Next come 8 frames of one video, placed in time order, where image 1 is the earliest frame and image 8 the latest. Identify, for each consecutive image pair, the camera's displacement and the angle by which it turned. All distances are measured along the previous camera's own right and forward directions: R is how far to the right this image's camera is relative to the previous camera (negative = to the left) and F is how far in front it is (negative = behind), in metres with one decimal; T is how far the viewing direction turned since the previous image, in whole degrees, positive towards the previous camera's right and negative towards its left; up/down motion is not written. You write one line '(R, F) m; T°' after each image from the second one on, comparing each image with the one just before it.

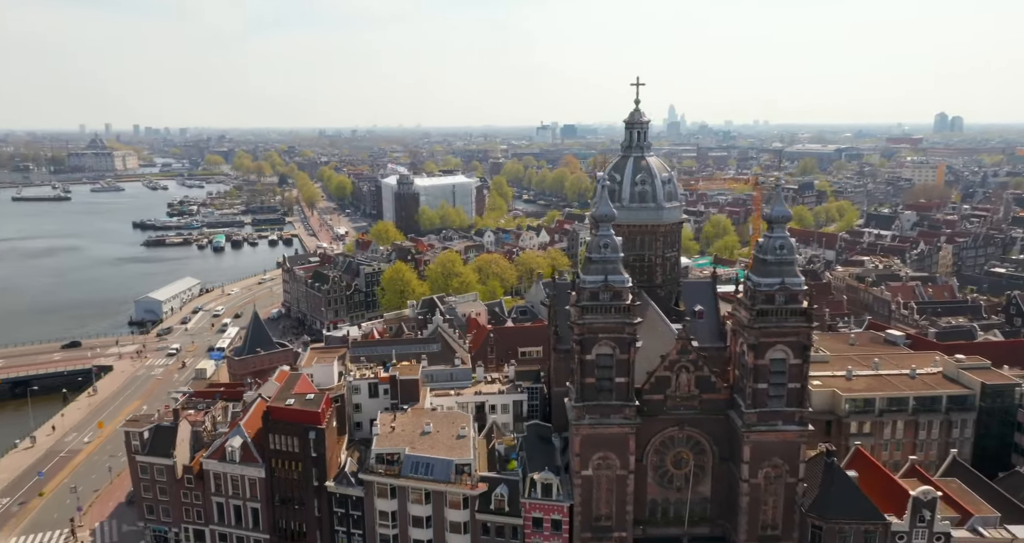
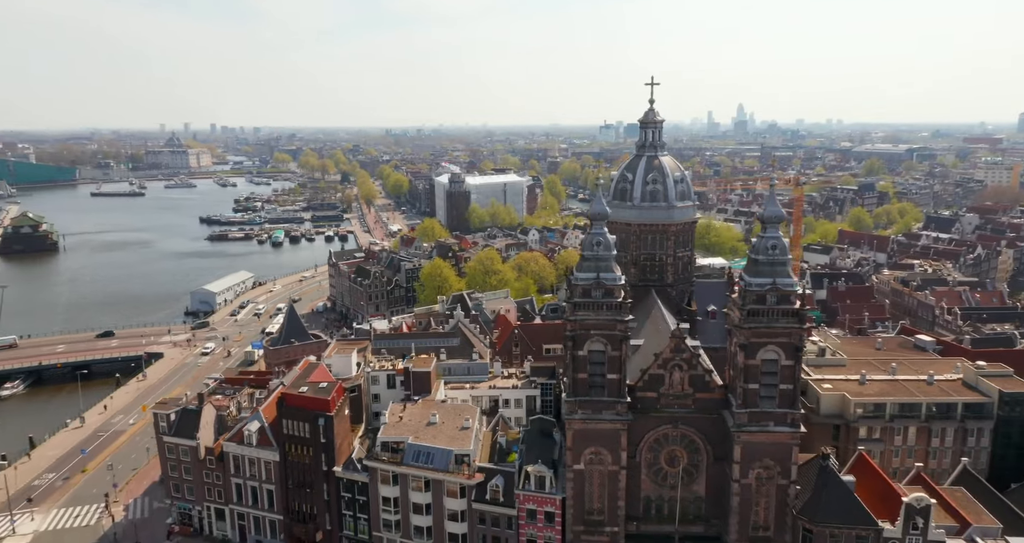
(+3.5, -0.7) m; -5°
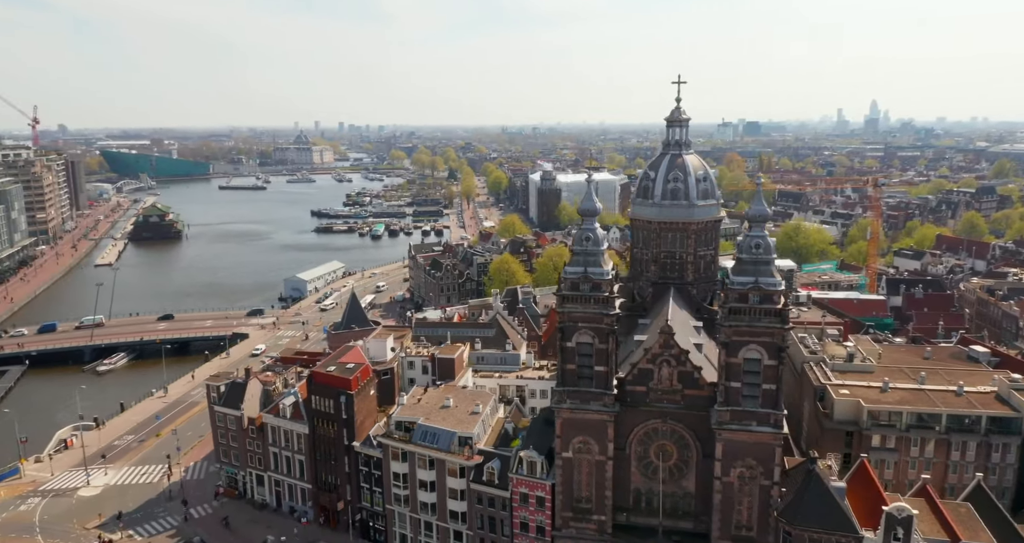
(+6.3, -1.3) m; -8°
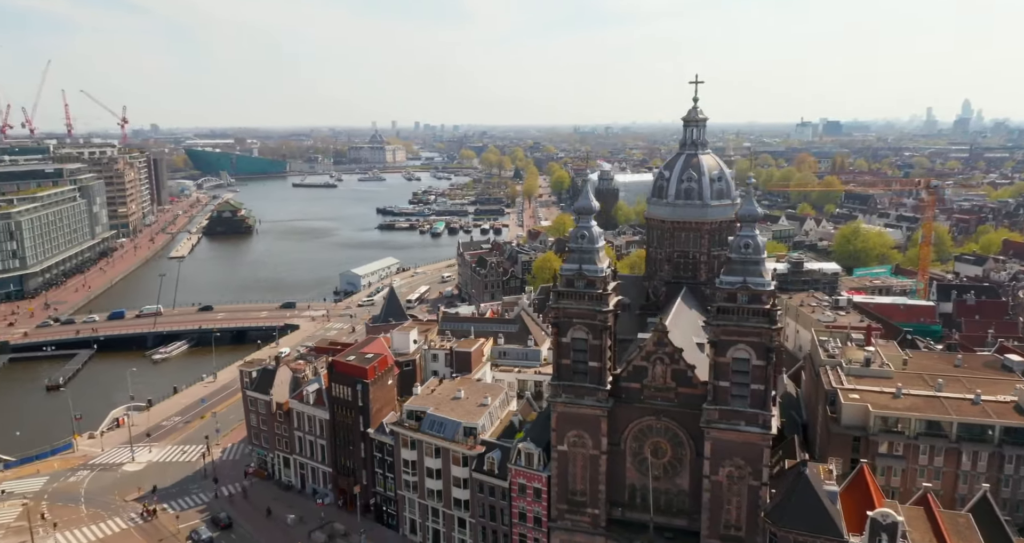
(+3.9, -1.0) m; -5°
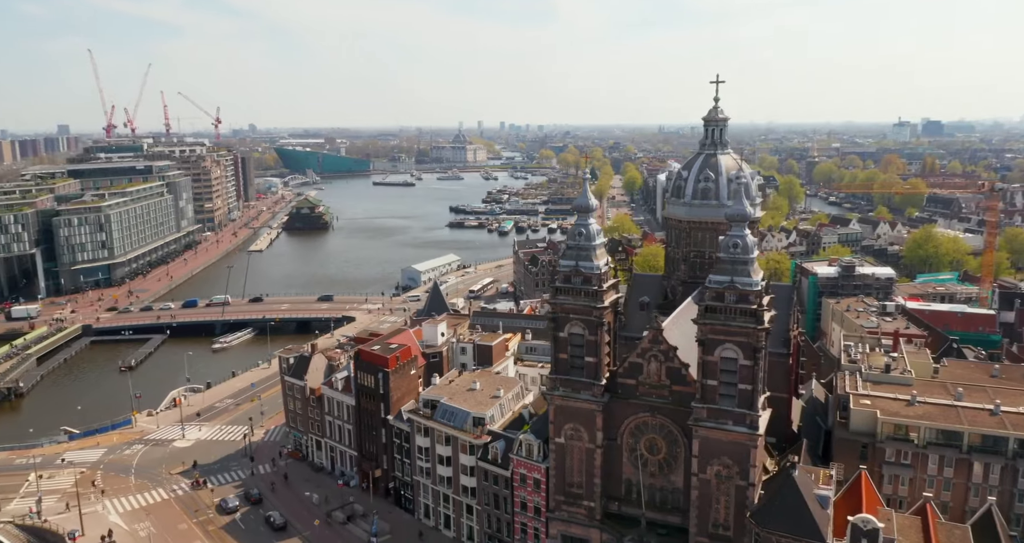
(+4.5, -1.1) m; -6°
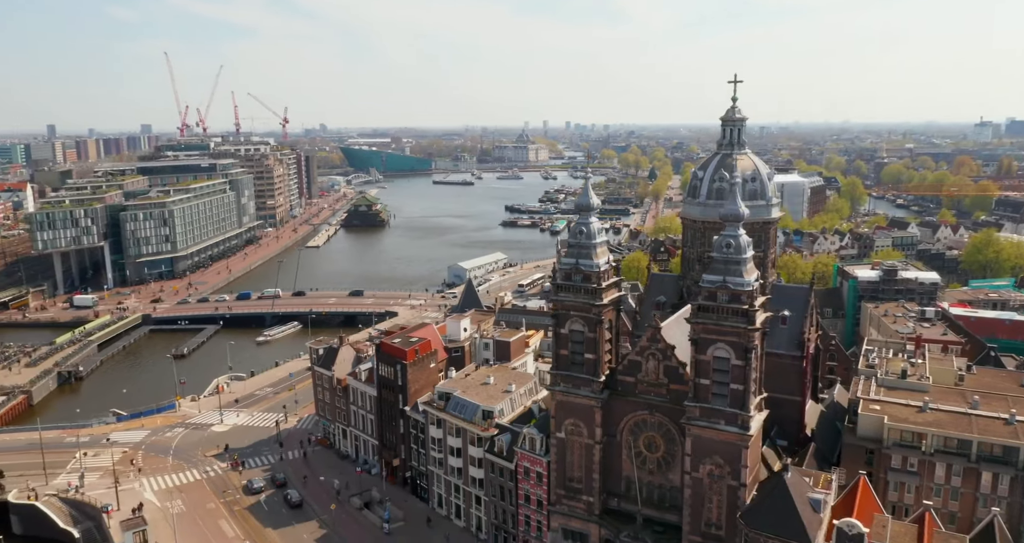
(+3.4, -0.8) m; -5°
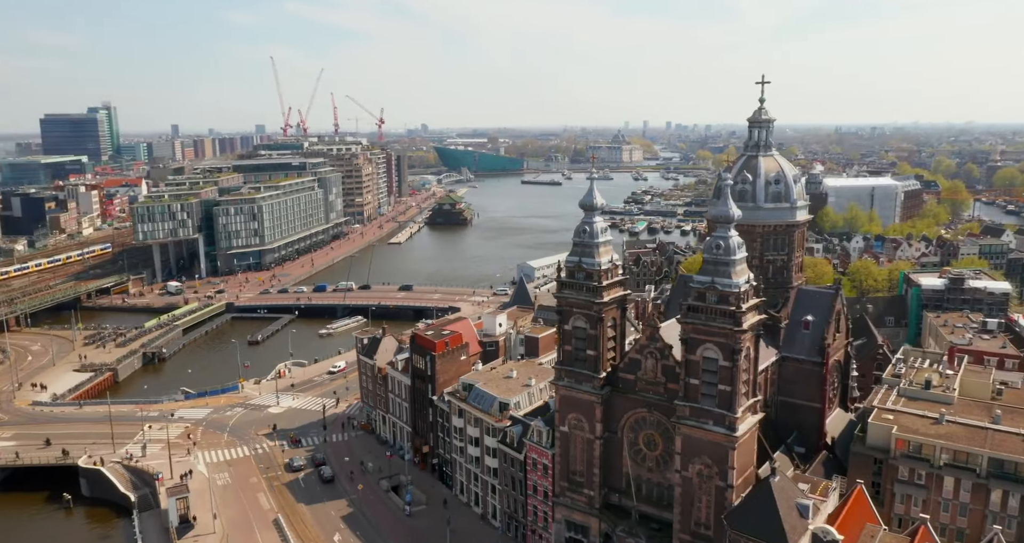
(+5.1, -1.2) m; -7°
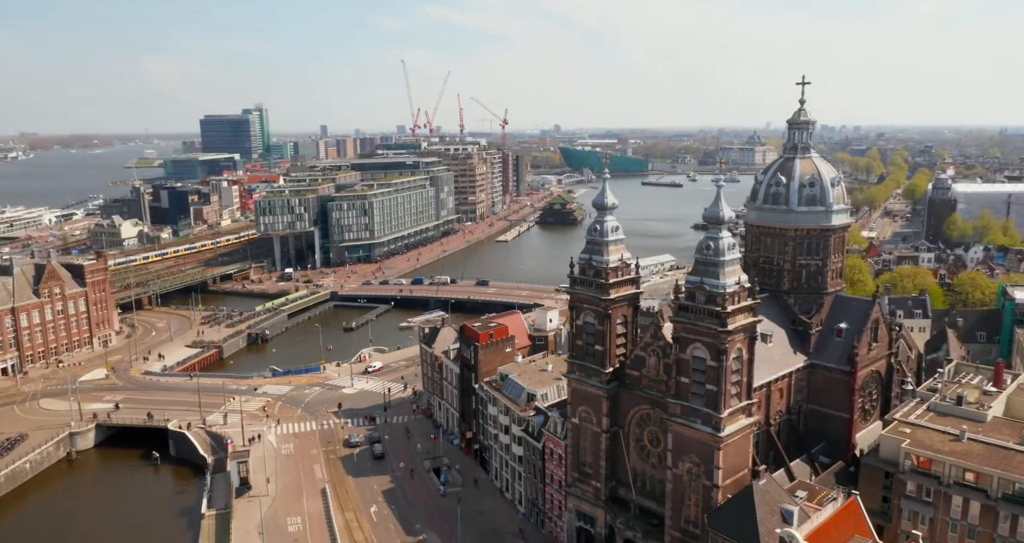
(+6.8, -1.6) m; -10°
